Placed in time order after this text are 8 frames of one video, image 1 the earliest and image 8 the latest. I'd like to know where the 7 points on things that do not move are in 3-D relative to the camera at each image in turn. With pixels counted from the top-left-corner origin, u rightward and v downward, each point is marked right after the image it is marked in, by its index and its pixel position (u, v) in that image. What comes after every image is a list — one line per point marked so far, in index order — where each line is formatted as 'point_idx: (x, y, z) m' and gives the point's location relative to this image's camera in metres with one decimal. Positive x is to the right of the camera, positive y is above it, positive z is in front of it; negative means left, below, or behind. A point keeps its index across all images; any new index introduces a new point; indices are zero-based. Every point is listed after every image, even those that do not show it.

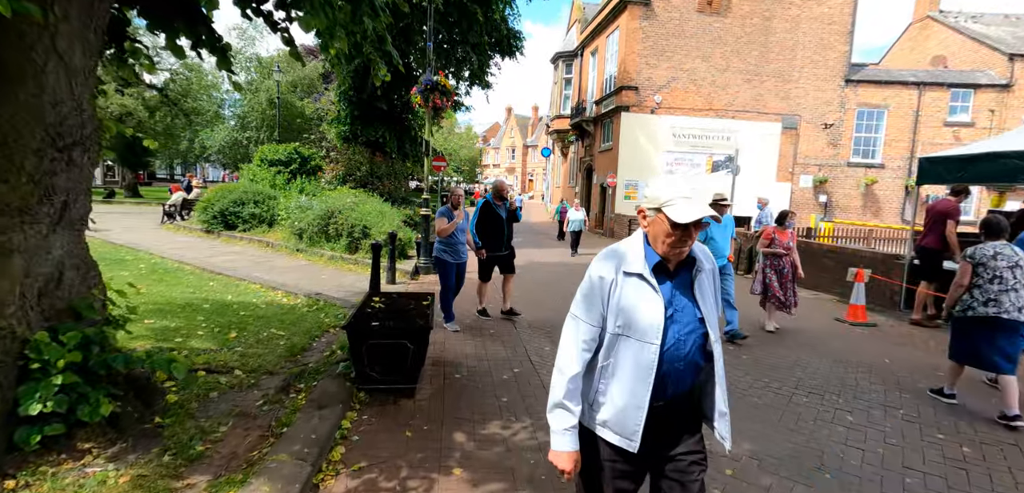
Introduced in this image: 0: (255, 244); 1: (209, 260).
0: (-6.0, +0.1, +11.9) m
1: (-5.7, -0.2, +9.8) m
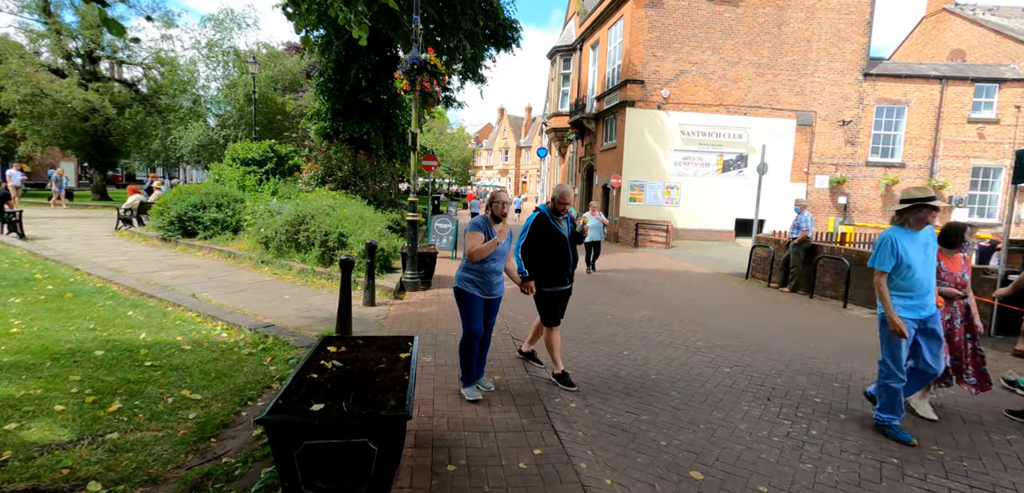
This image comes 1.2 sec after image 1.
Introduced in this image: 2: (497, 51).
0: (-5.9, -0.1, +10.3) m
1: (-5.7, -0.4, +8.2) m
2: (-0.6, +7.4, +19.6) m
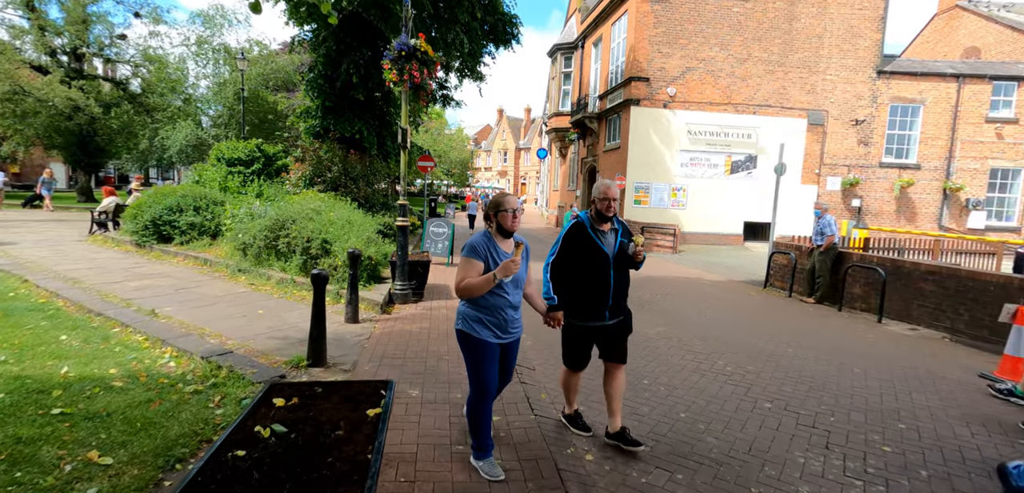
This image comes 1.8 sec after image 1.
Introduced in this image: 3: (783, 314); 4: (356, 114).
0: (-5.9, -0.3, +9.5) m
1: (-5.7, -0.6, +7.4) m
2: (-0.6, +7.2, +18.8) m
3: (+4.2, -1.0, +8.0) m
4: (-4.5, +3.8, +14.8) m
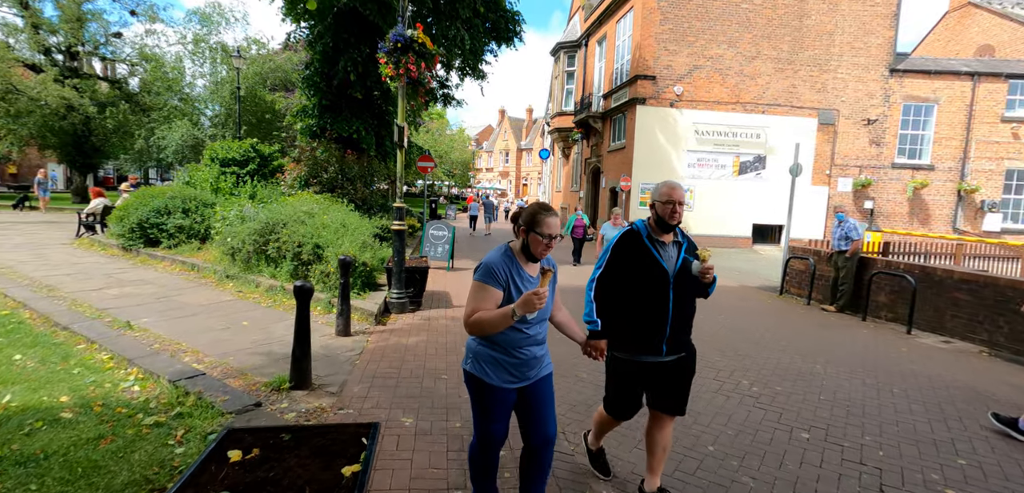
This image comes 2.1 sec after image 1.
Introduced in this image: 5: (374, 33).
0: (-5.9, -0.3, +9.1) m
1: (-5.6, -0.6, +6.9) m
2: (-0.5, +7.1, +18.4) m
3: (+4.2, -1.1, +7.5) m
4: (-4.4, +3.7, +14.4) m
5: (-3.7, +5.7, +13.8) m
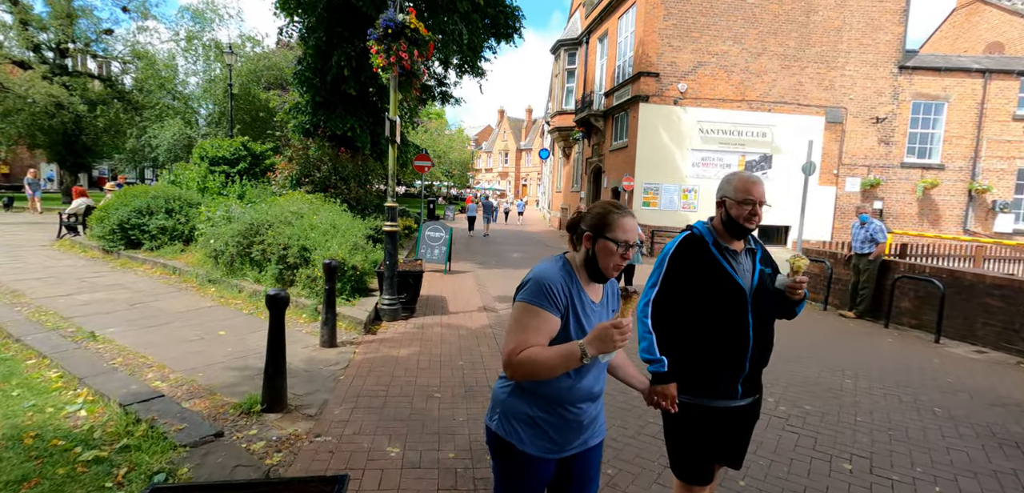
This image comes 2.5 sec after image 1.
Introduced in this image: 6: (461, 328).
0: (-5.9, -0.4, +8.6) m
1: (-5.6, -0.7, +6.4) m
2: (-0.5, +7.1, +17.9) m
3: (+4.2, -1.2, +7.0) m
4: (-4.4, +3.7, +13.9) m
5: (-3.7, +5.7, +13.3) m
6: (-0.6, -1.0, +6.5) m
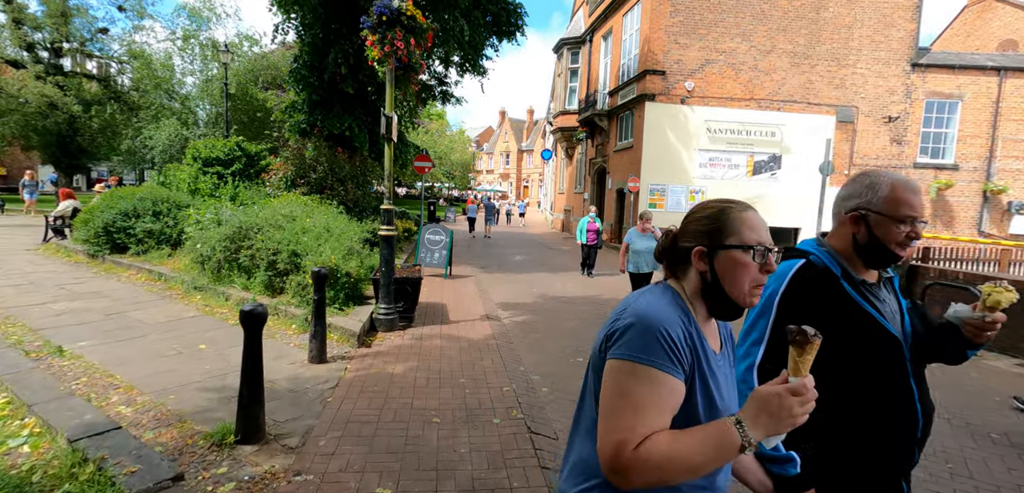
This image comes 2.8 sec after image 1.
0: (-5.8, -0.5, +8.2) m
1: (-5.6, -0.7, +6.0) m
2: (-0.4, +7.0, +17.5) m
3: (+4.3, -1.2, +6.6) m
4: (-4.4, +3.6, +13.5) m
5: (-3.6, +5.6, +12.9) m
6: (-0.6, -1.1, +6.1) m
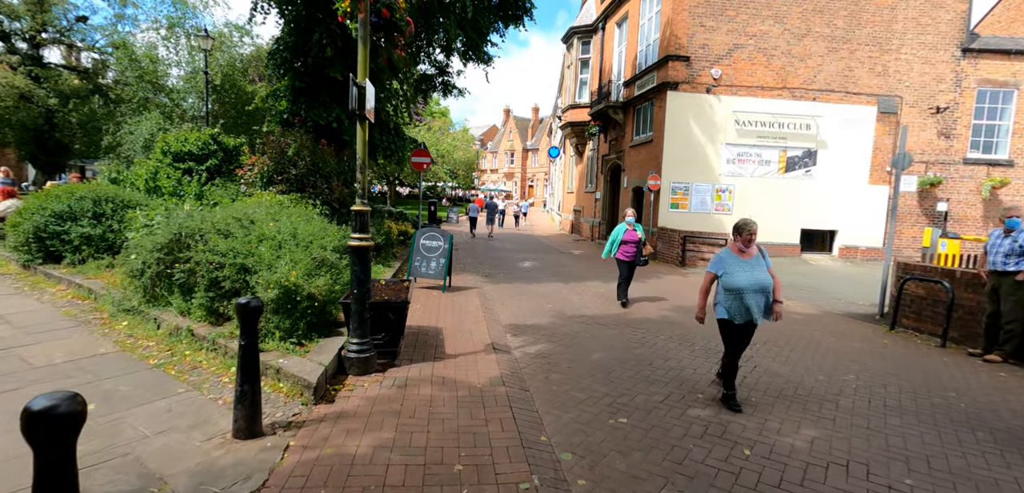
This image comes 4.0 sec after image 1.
0: (-5.7, -0.6, +6.6) m
1: (-5.4, -0.9, +4.5) m
2: (-0.2, +6.9, +15.9) m
3: (+4.4, -1.4, +5.0) m
4: (-4.2, +3.5, +12.0) m
5: (-3.4, +5.5, +11.4) m
6: (-0.5, -1.2, +4.5) m
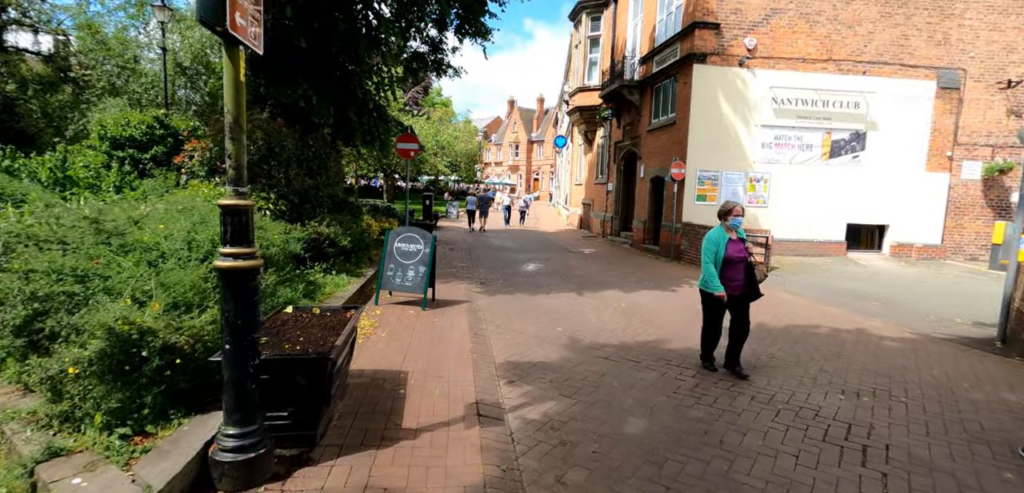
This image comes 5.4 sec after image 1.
0: (-5.7, -0.7, +4.7) m
1: (-5.5, -1.0, +2.6) m
2: (-0.2, +6.9, +13.9) m
3: (+4.4, -1.4, +3.0) m
4: (-4.2, +3.4, +10.0) m
5: (-3.4, +5.4, +9.4) m
6: (-0.5, -1.3, +2.6) m
